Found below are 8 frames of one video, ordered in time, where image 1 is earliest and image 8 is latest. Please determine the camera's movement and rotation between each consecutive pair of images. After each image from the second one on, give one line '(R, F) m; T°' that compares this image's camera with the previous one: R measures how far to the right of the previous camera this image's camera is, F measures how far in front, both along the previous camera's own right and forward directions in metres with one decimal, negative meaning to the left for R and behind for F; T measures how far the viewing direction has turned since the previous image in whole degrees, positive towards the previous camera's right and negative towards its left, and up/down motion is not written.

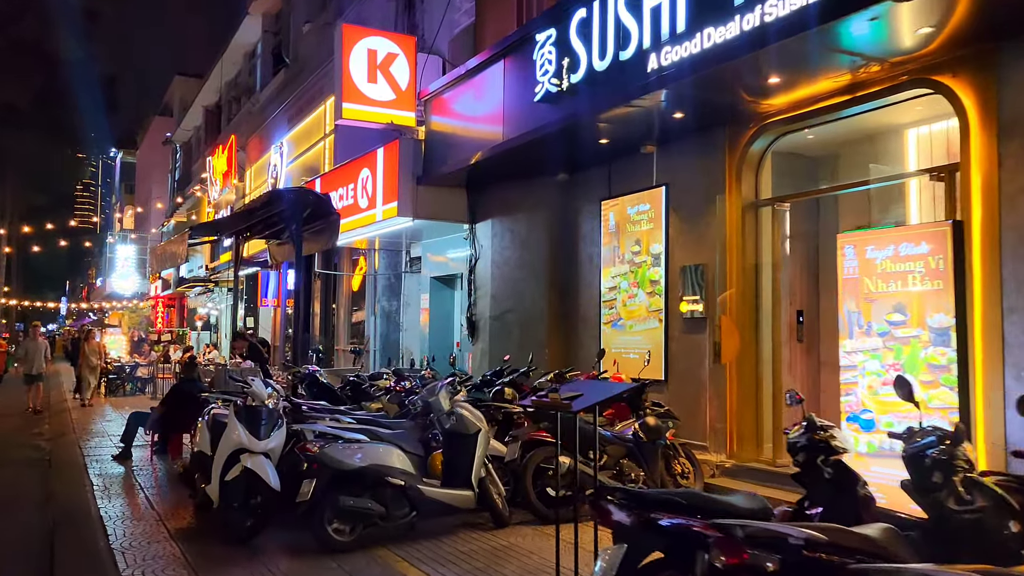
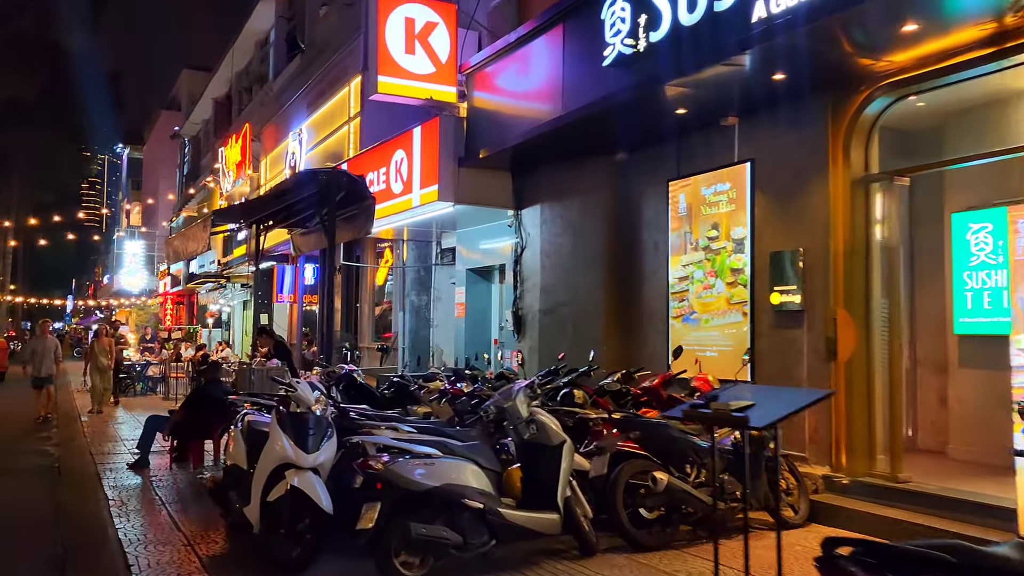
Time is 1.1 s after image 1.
(-0.6, +0.9) m; 0°
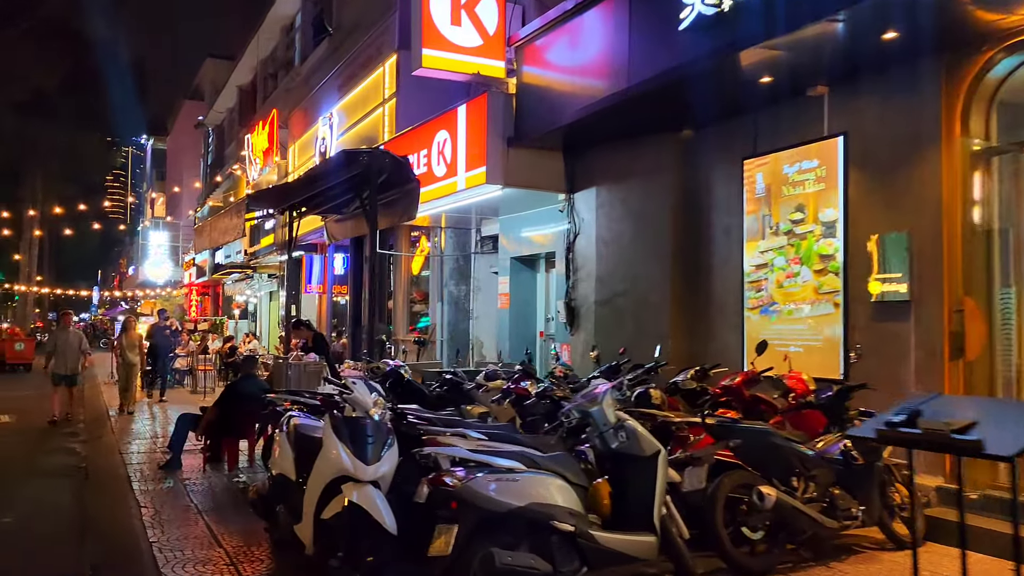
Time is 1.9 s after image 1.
(-0.4, +0.7) m; -1°
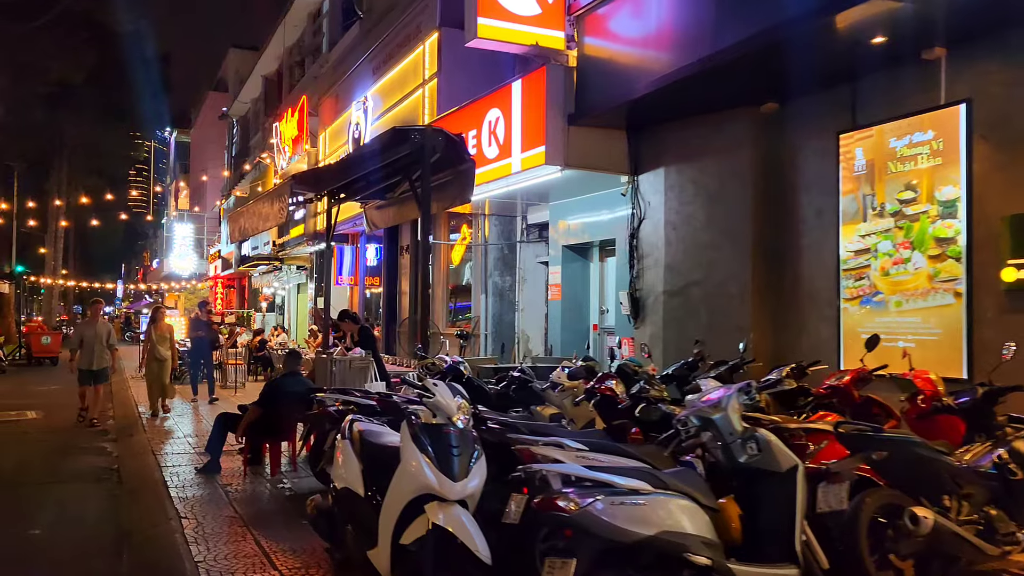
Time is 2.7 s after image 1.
(-0.5, +0.7) m; -1°
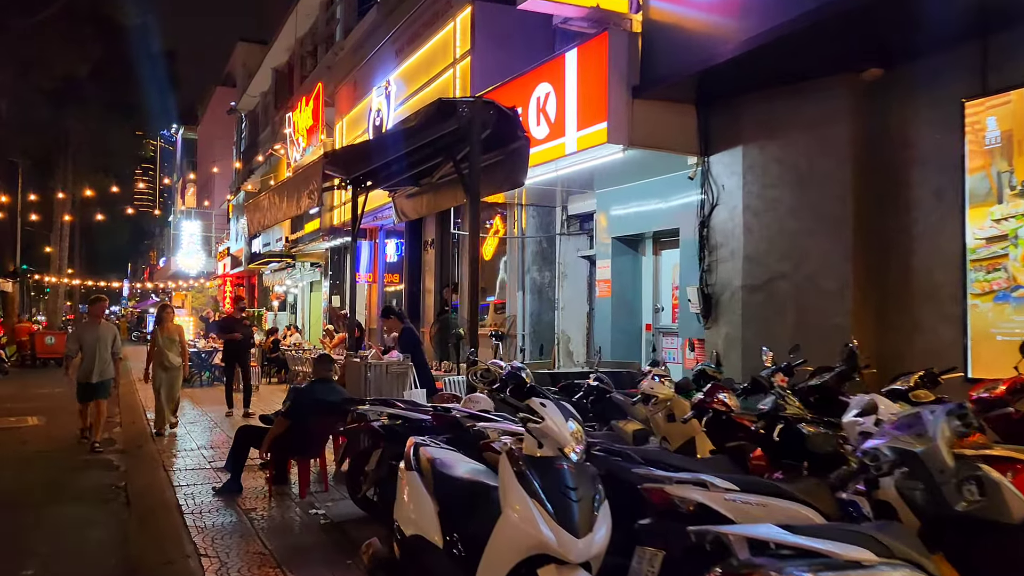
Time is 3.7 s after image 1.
(-0.5, +1.0) m; 0°
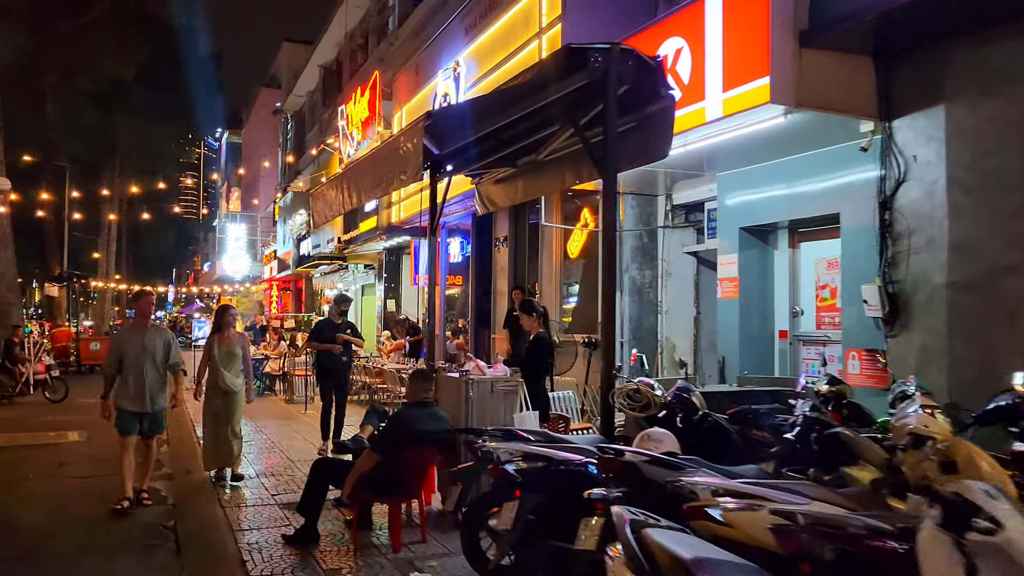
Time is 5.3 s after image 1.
(-0.8, +1.5) m; -3°
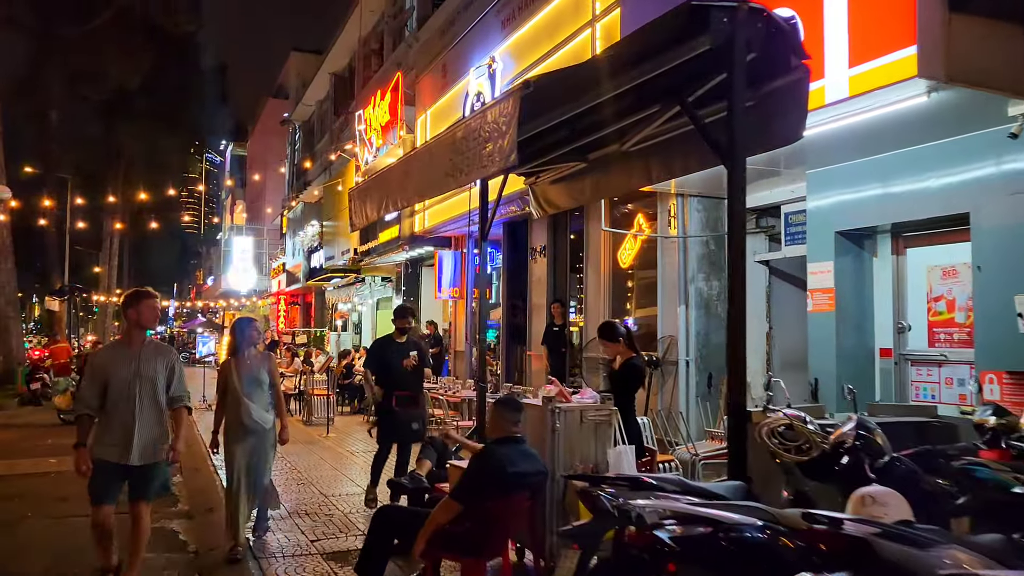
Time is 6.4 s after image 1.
(-0.6, +1.0) m; 0°
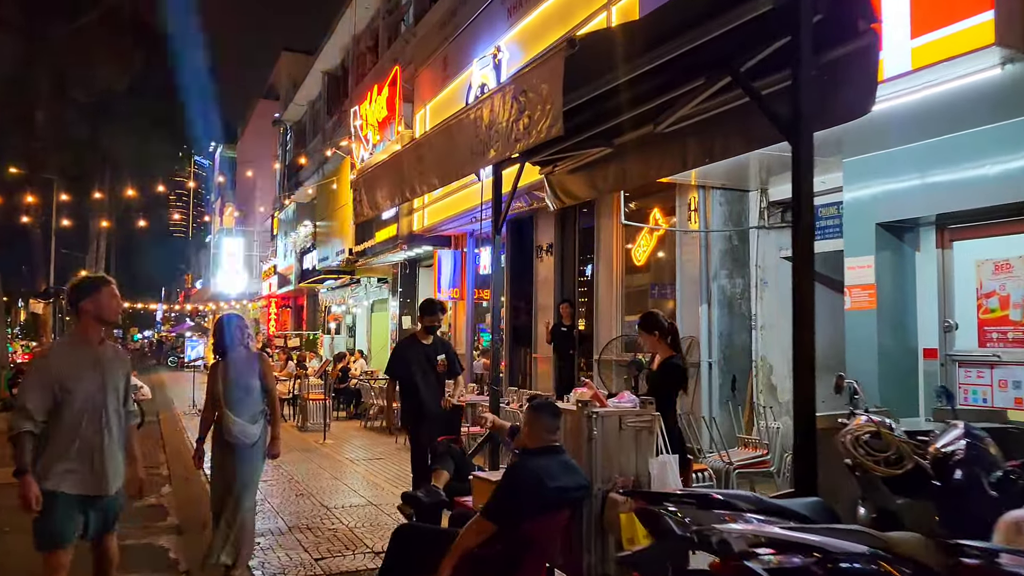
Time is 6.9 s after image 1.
(-0.2, +0.5) m; +1°
